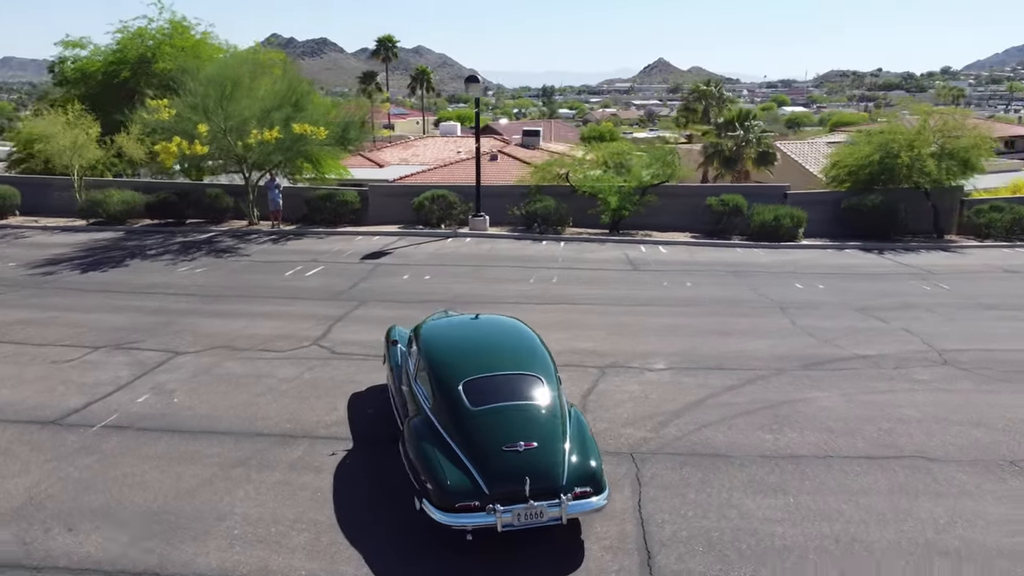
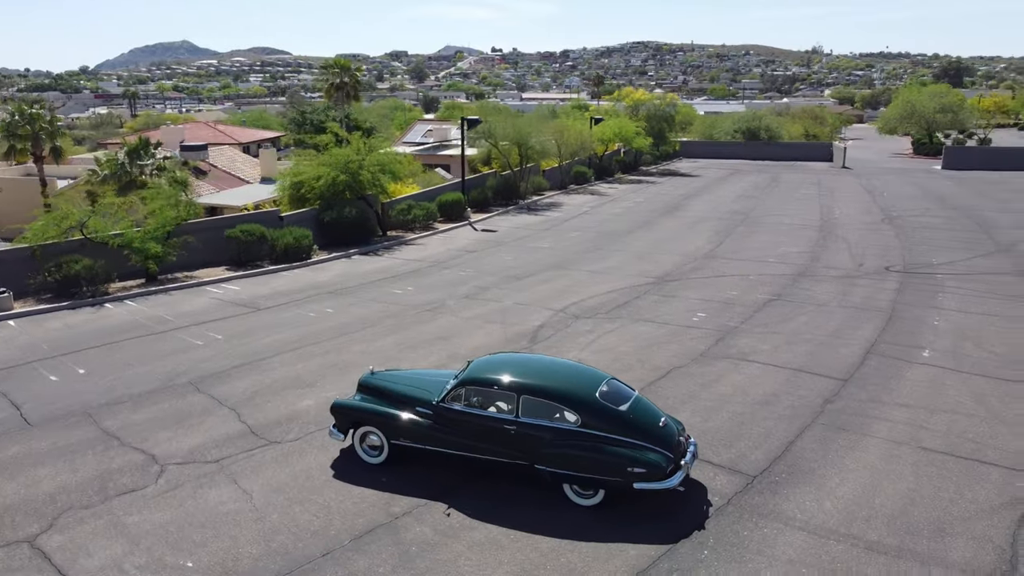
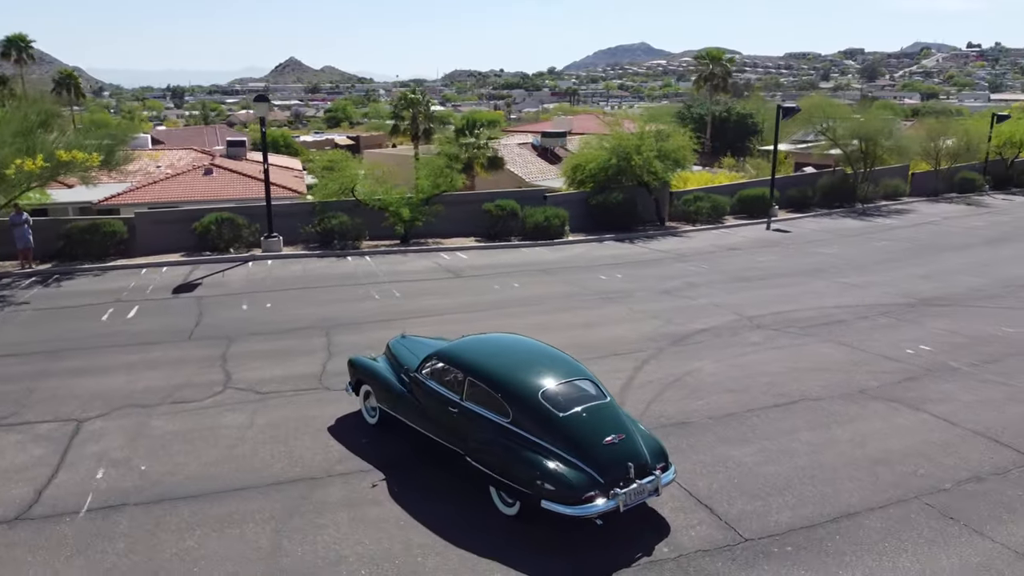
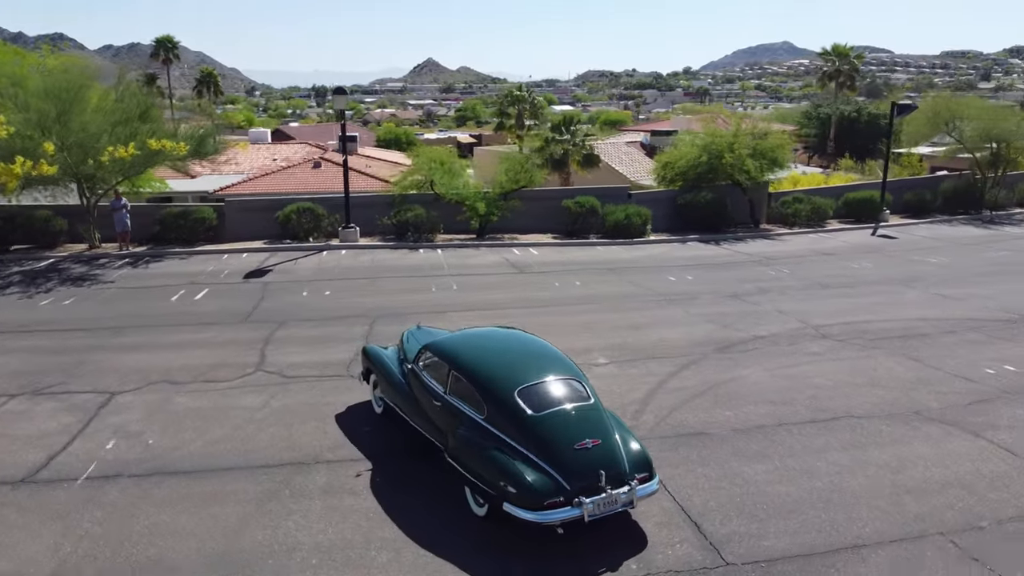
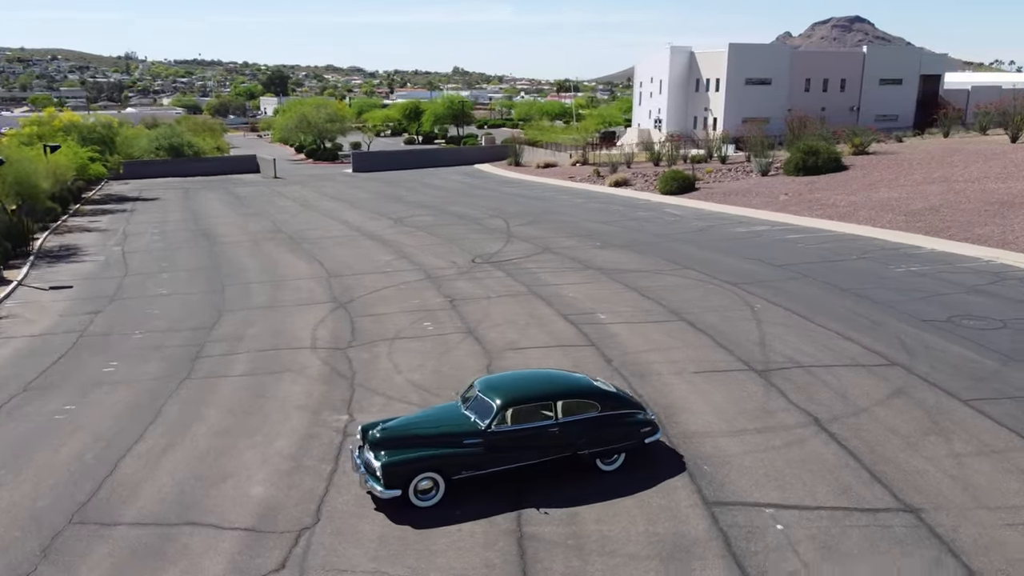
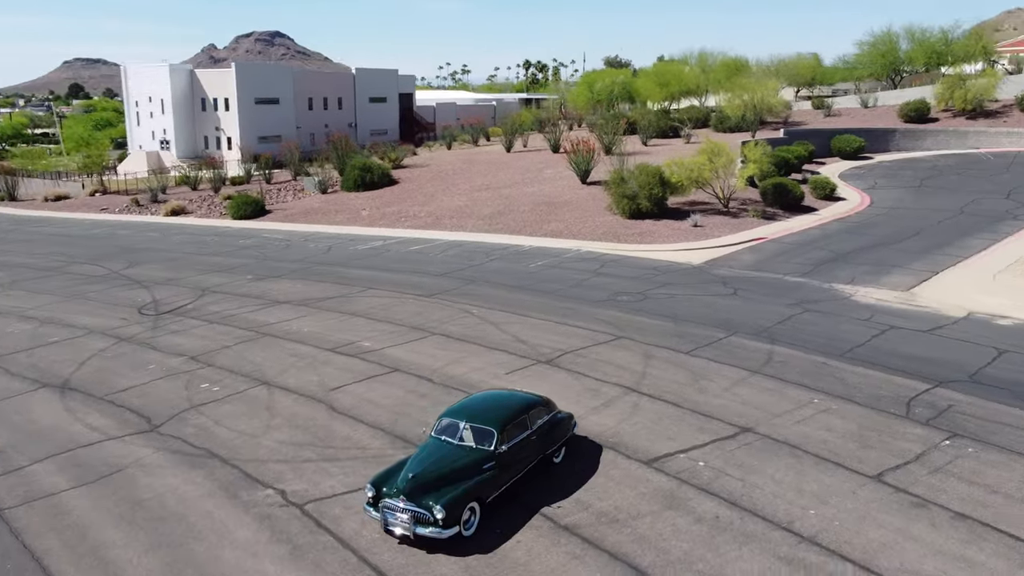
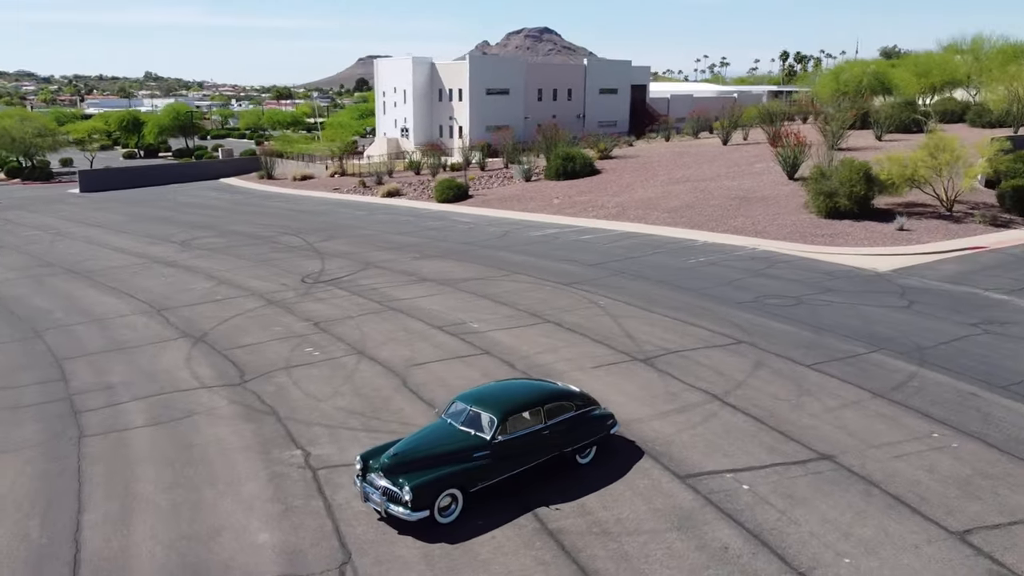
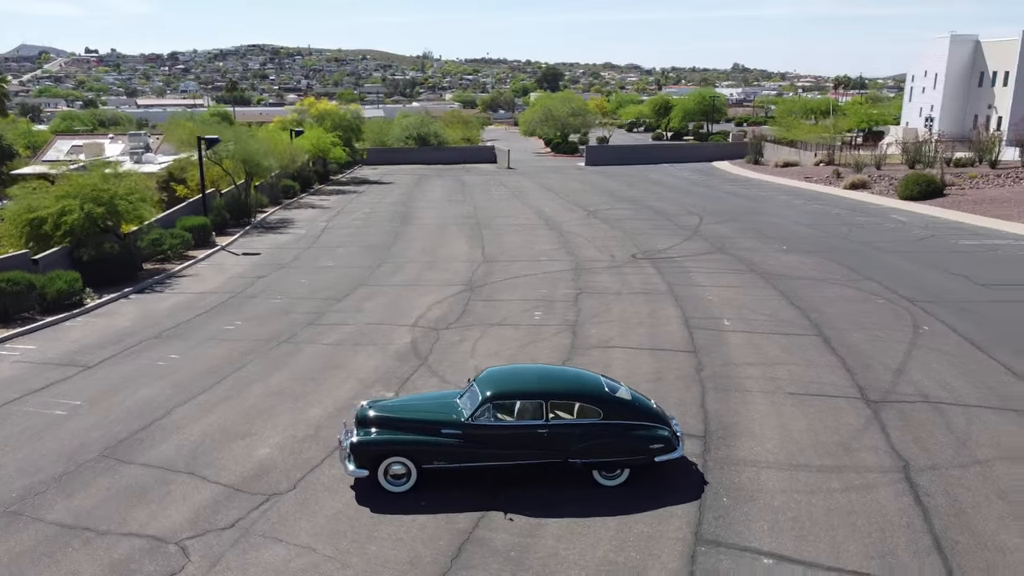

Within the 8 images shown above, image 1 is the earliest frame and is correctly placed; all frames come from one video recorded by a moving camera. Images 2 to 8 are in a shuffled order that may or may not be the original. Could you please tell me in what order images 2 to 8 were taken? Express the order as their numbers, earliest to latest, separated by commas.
4, 3, 2, 8, 5, 7, 6
